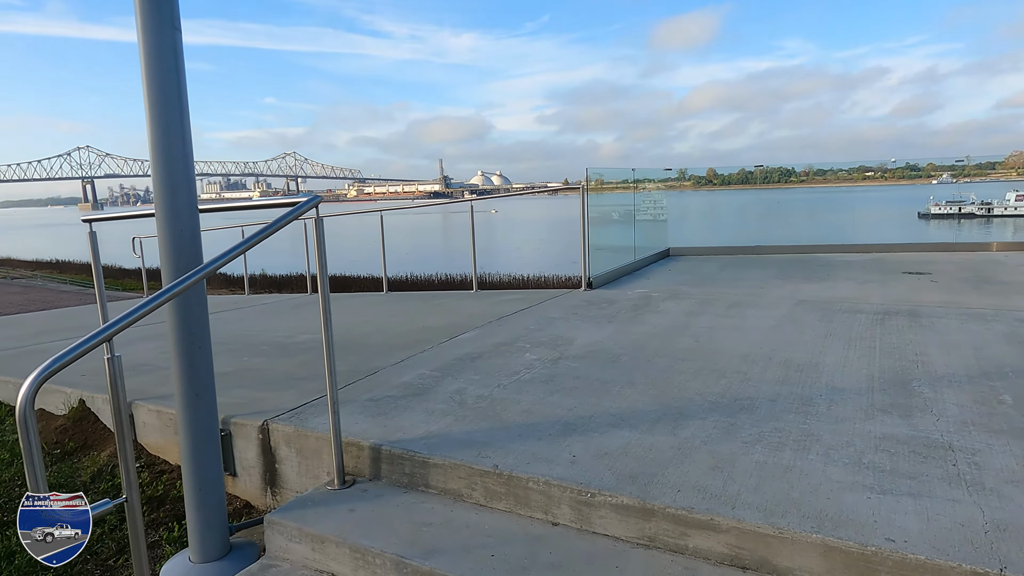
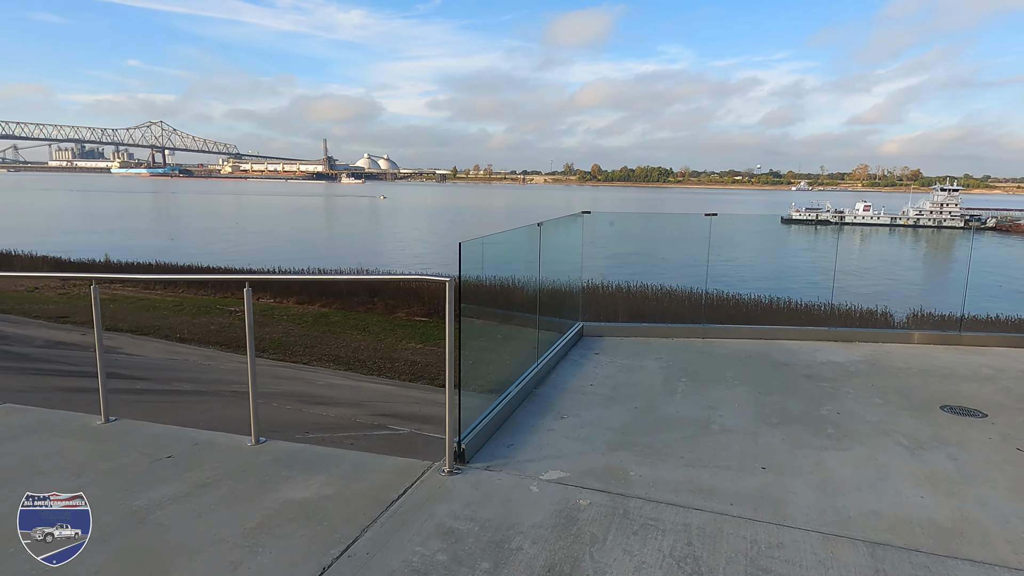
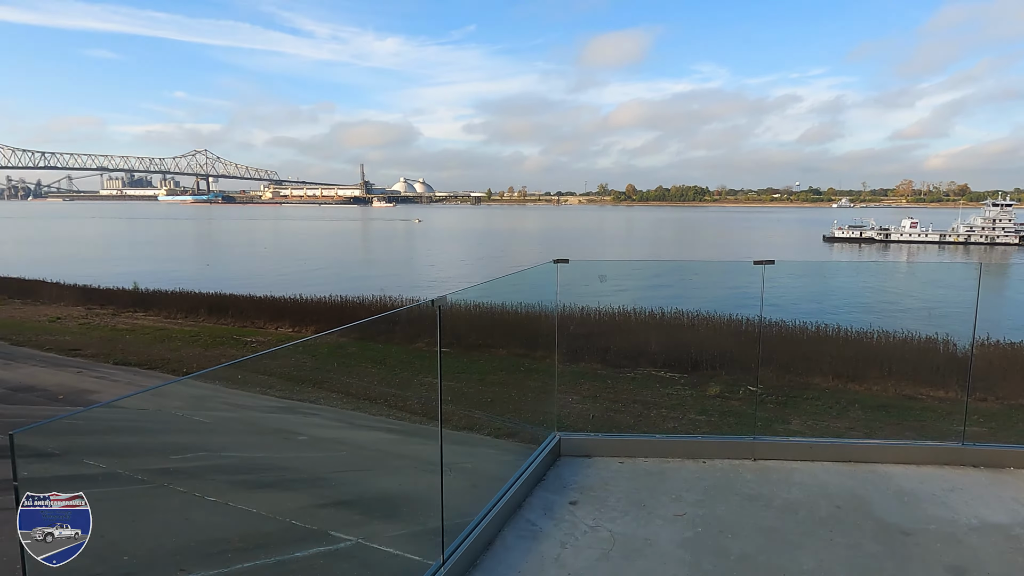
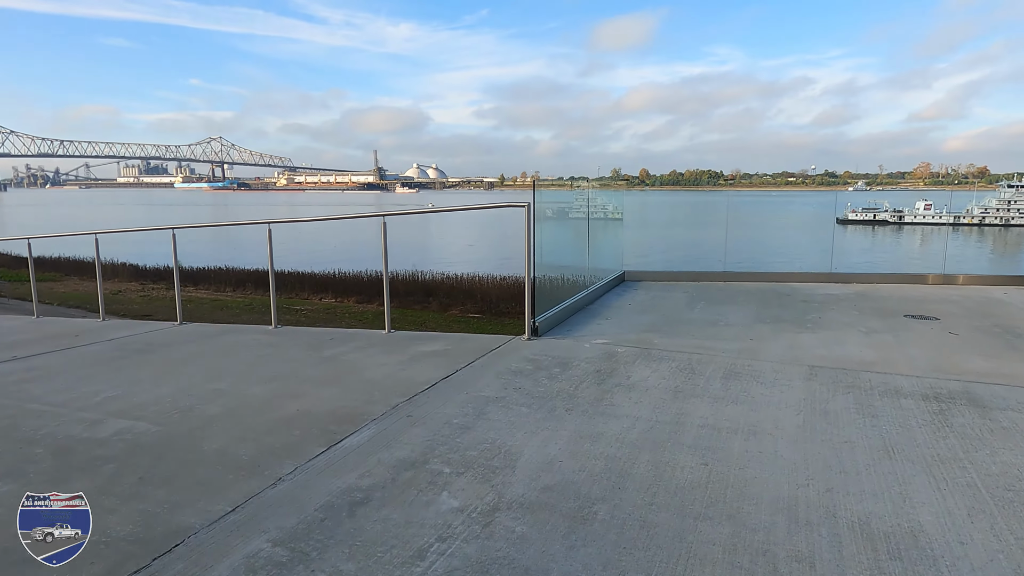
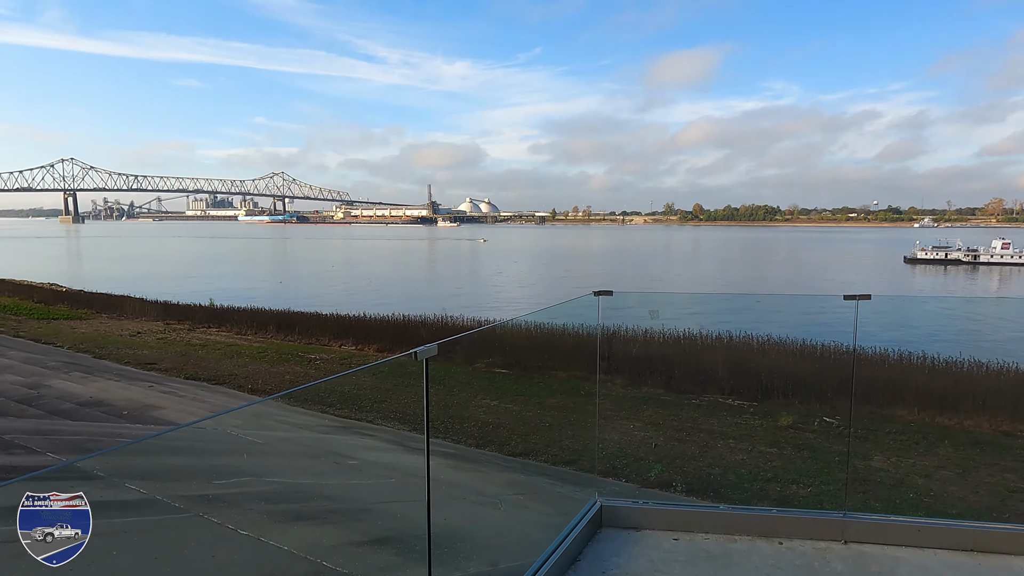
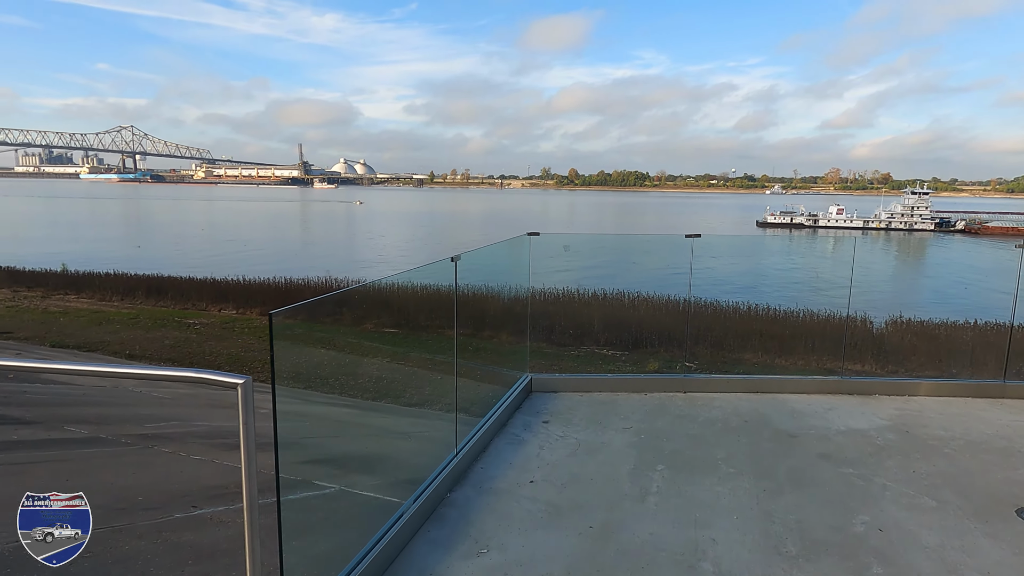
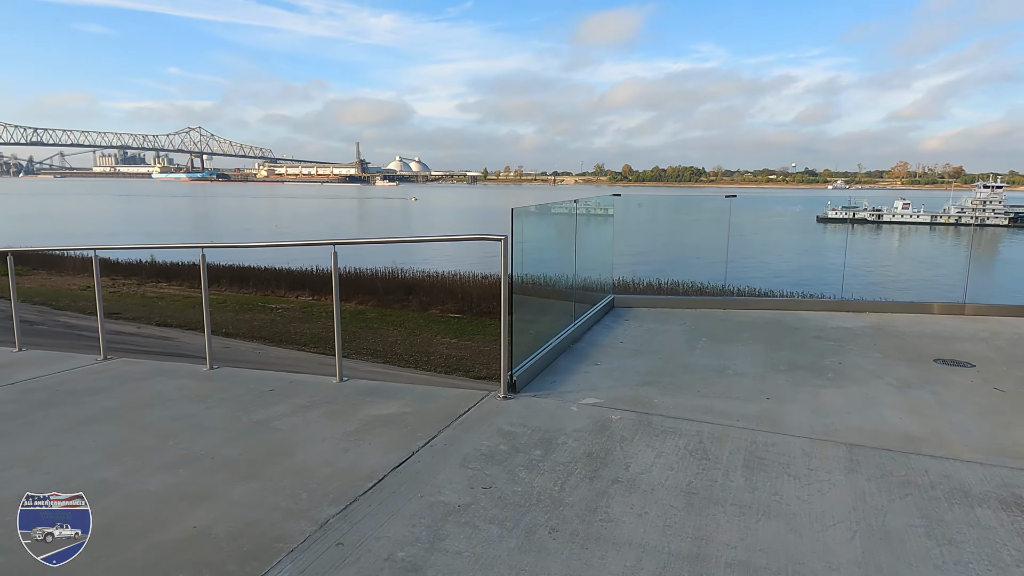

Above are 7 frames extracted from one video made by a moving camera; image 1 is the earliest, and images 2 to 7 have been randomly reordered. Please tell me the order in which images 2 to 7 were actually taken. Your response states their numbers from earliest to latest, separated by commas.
4, 7, 2, 6, 3, 5
